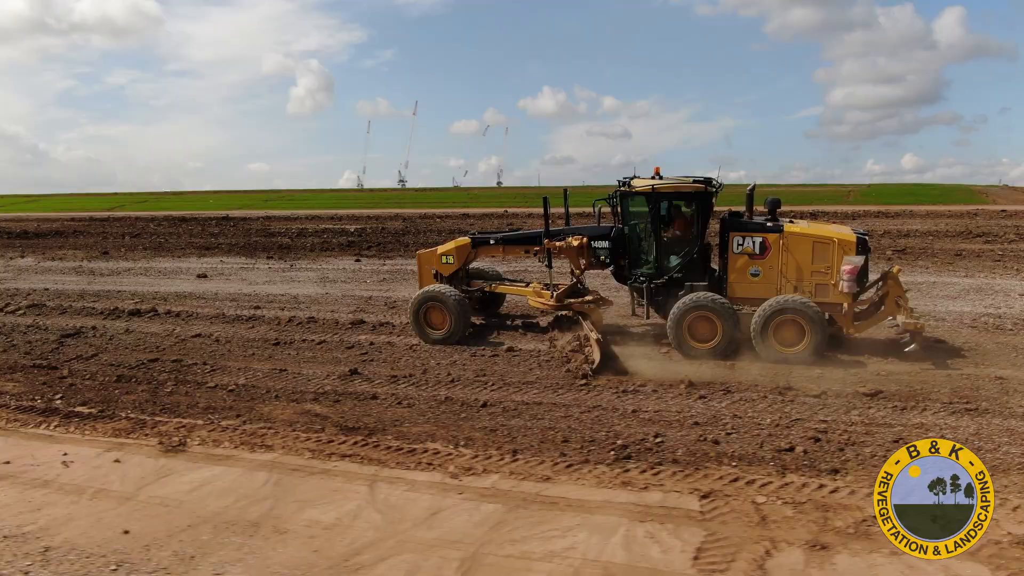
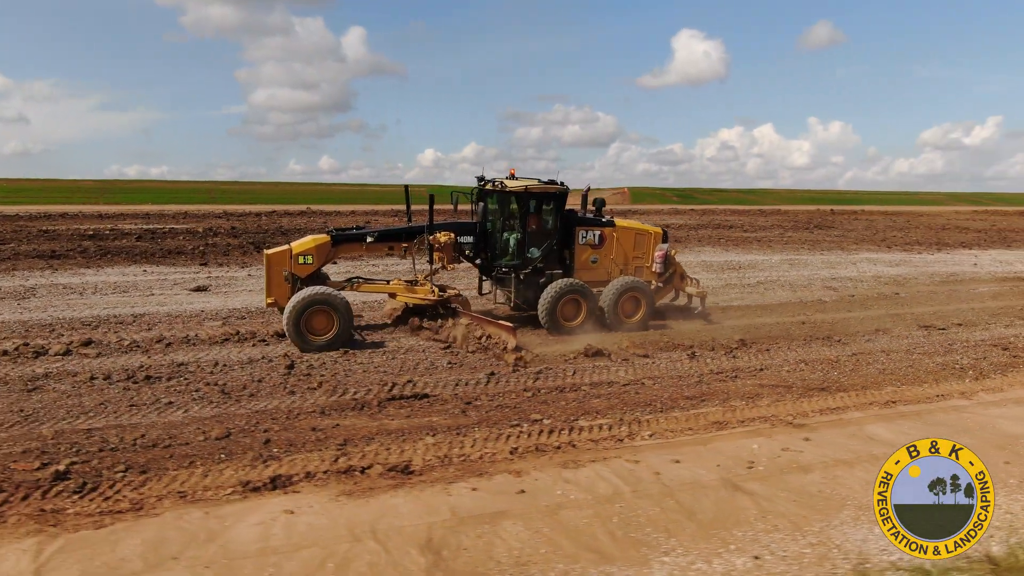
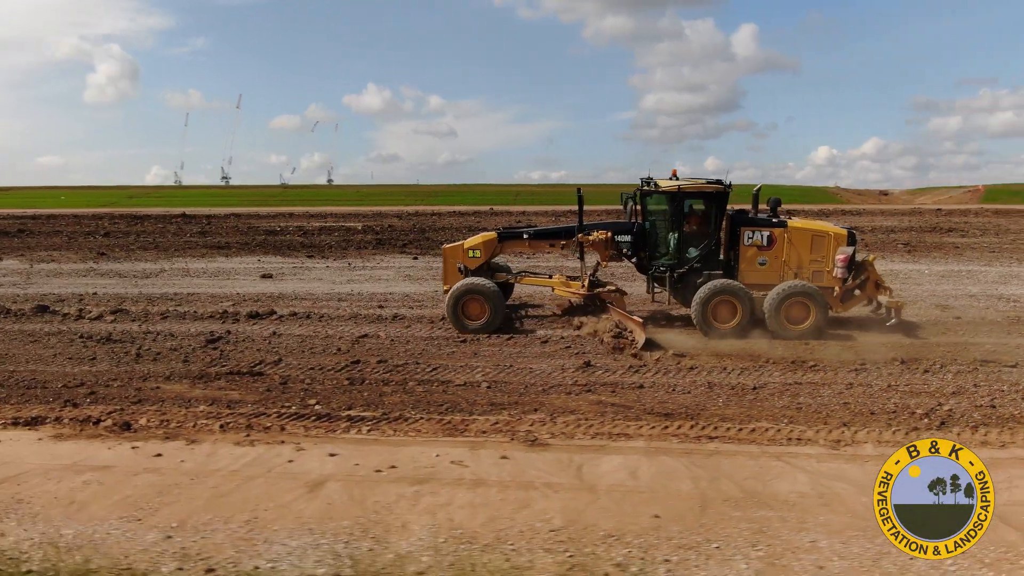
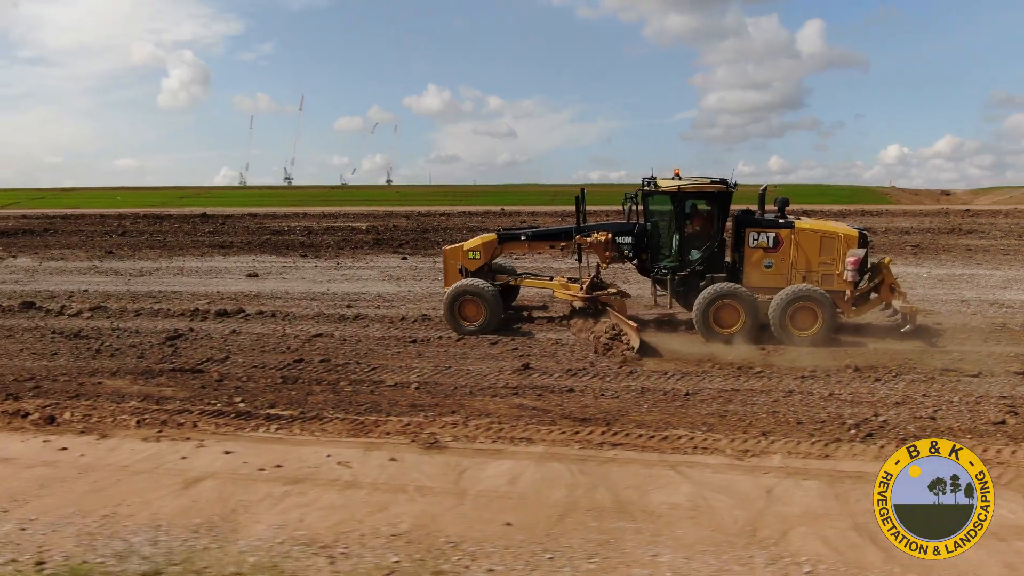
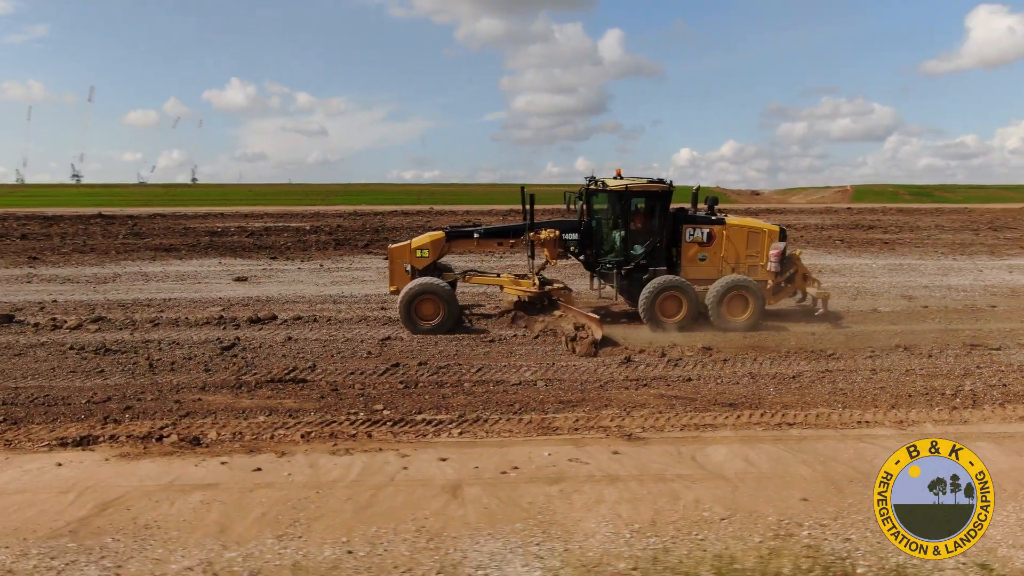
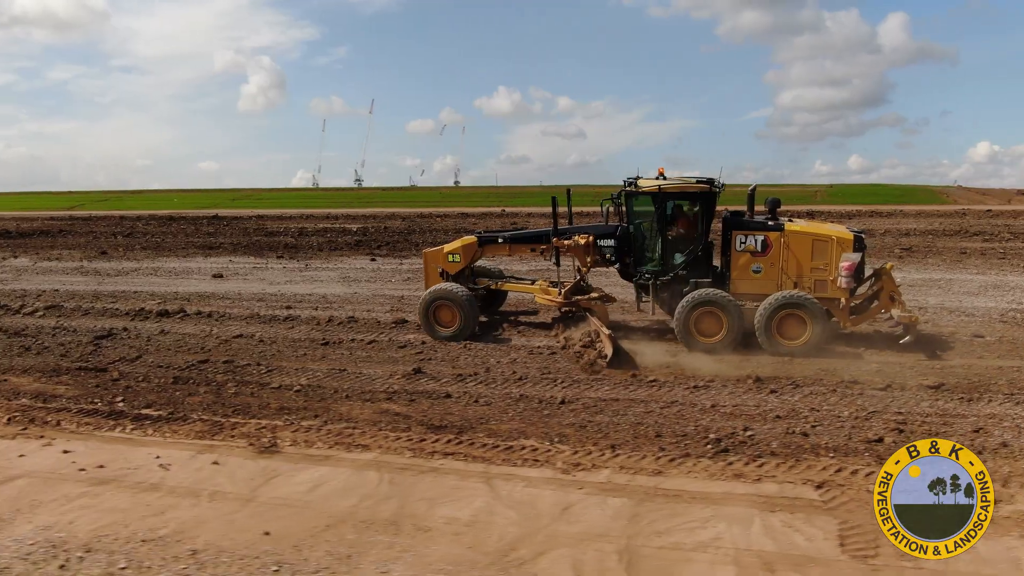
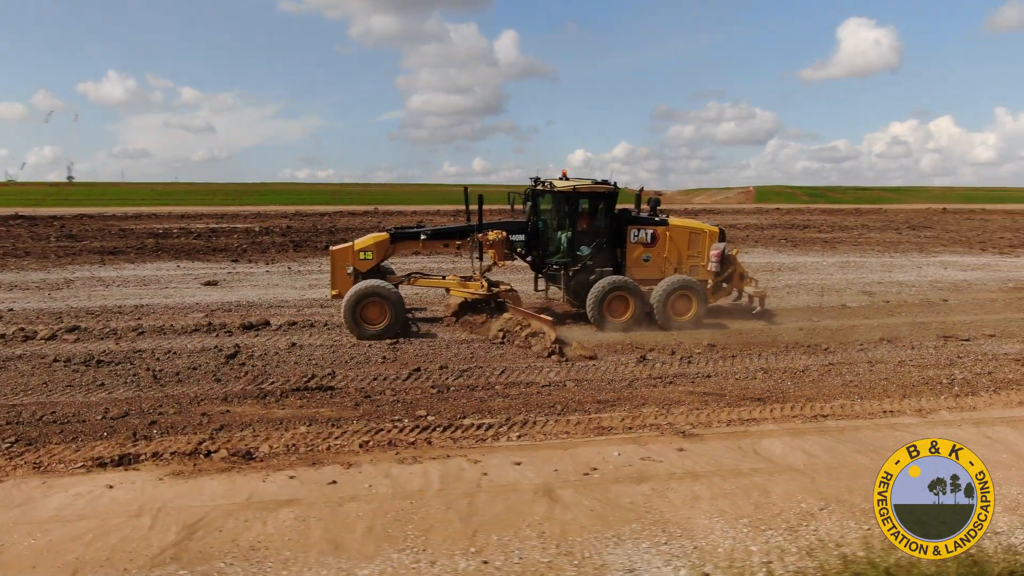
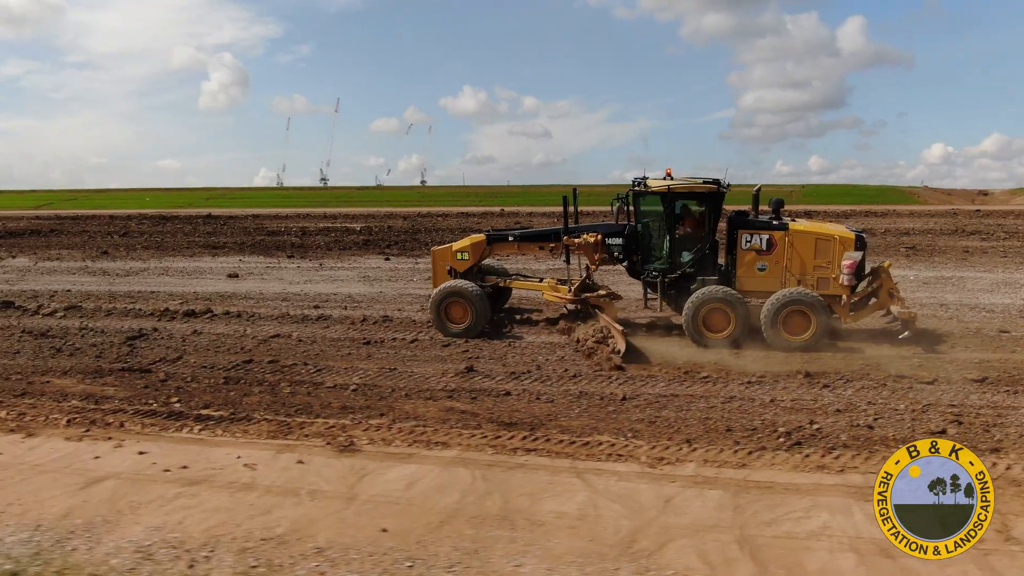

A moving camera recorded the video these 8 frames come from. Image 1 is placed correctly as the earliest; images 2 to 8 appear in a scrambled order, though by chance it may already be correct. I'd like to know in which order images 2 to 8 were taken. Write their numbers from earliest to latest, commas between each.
6, 8, 4, 3, 5, 7, 2
